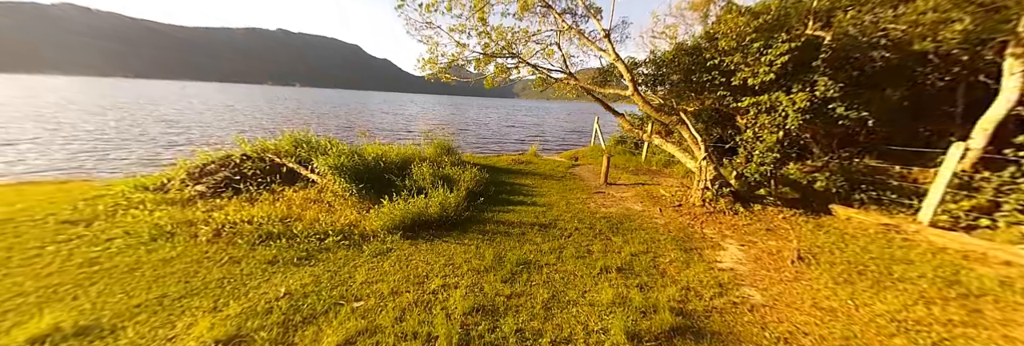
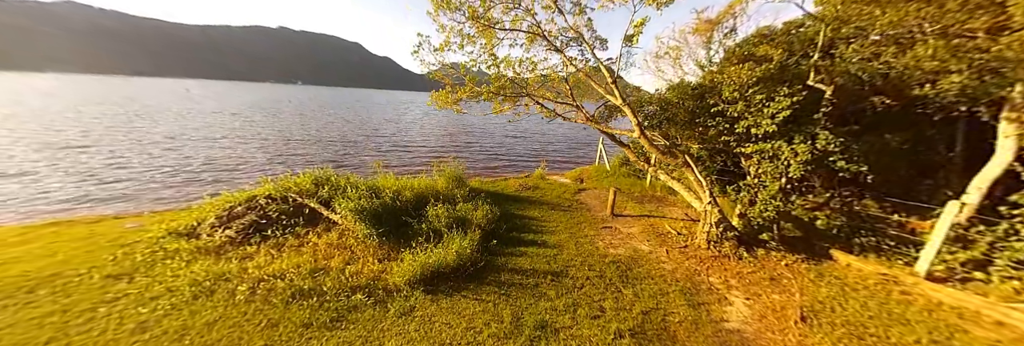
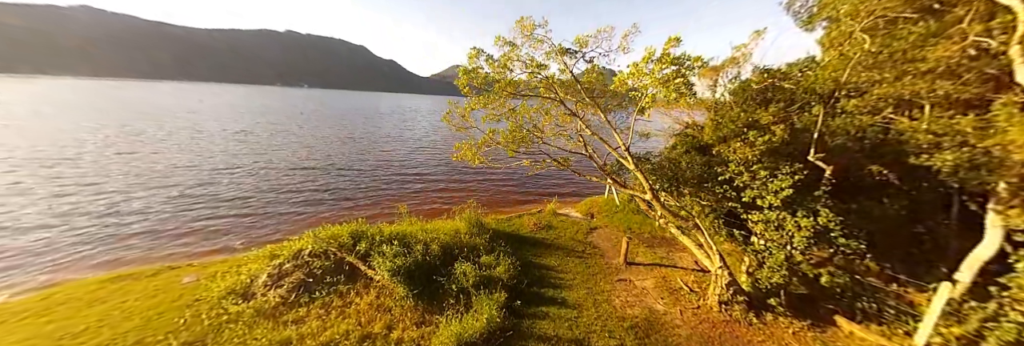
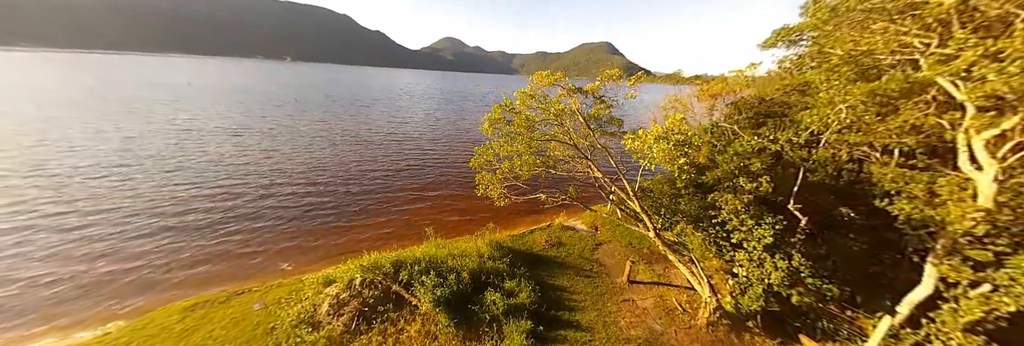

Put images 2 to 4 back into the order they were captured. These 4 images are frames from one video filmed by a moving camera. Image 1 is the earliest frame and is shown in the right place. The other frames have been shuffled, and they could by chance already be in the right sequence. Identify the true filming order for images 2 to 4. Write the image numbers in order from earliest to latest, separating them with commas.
2, 3, 4
